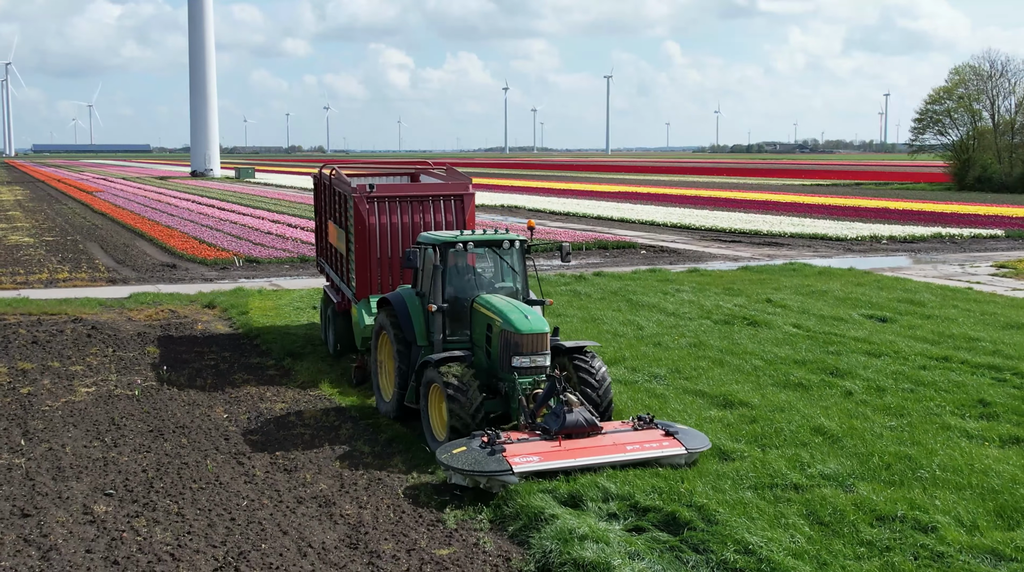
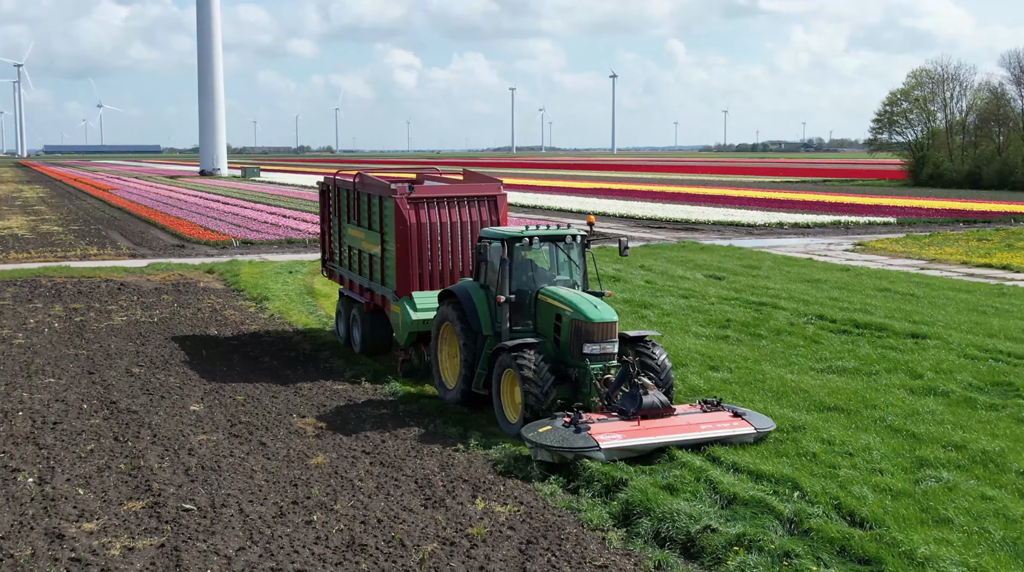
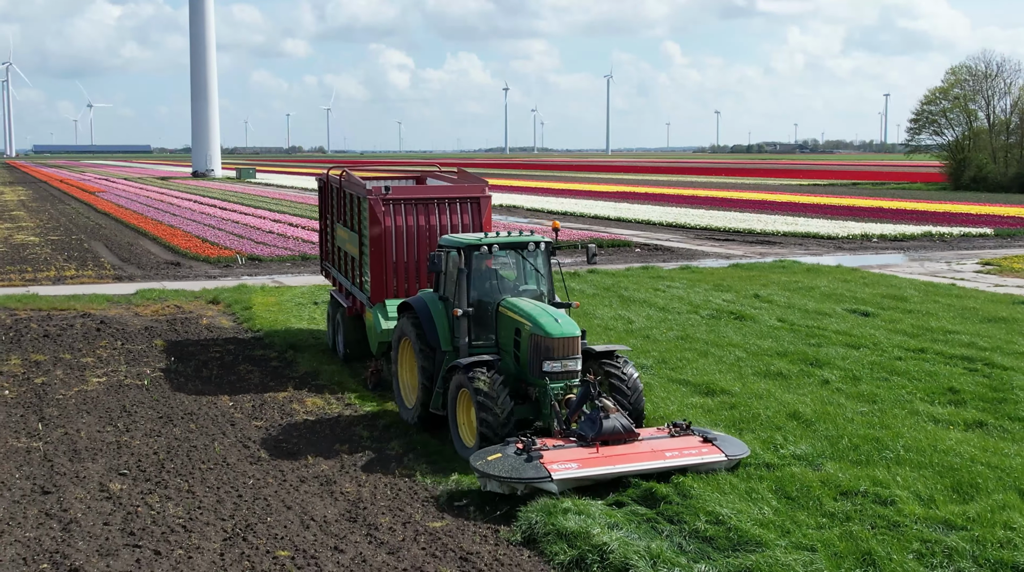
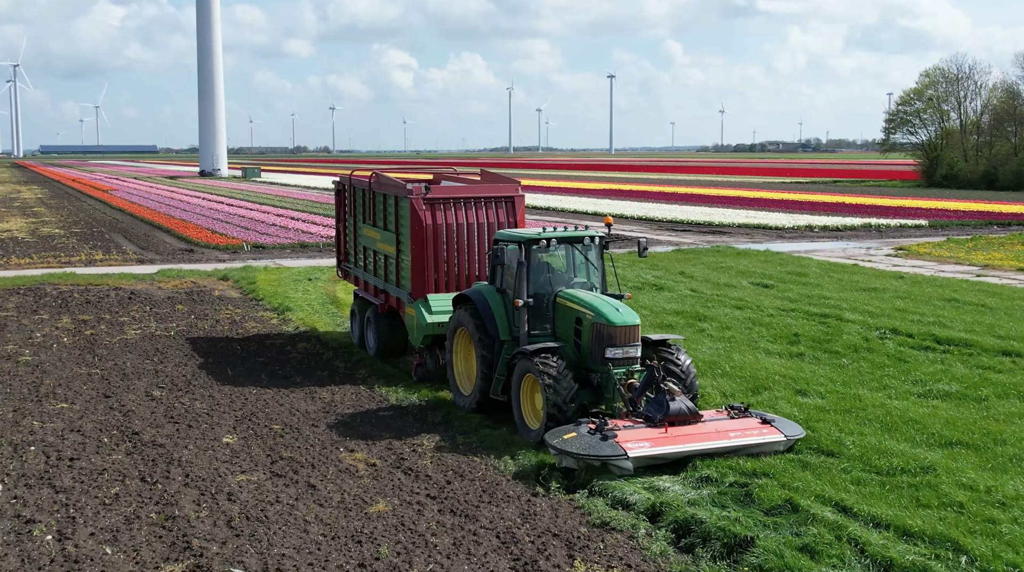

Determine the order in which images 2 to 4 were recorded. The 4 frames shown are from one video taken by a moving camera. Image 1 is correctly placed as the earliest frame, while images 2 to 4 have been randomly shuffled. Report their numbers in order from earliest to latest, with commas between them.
3, 4, 2
